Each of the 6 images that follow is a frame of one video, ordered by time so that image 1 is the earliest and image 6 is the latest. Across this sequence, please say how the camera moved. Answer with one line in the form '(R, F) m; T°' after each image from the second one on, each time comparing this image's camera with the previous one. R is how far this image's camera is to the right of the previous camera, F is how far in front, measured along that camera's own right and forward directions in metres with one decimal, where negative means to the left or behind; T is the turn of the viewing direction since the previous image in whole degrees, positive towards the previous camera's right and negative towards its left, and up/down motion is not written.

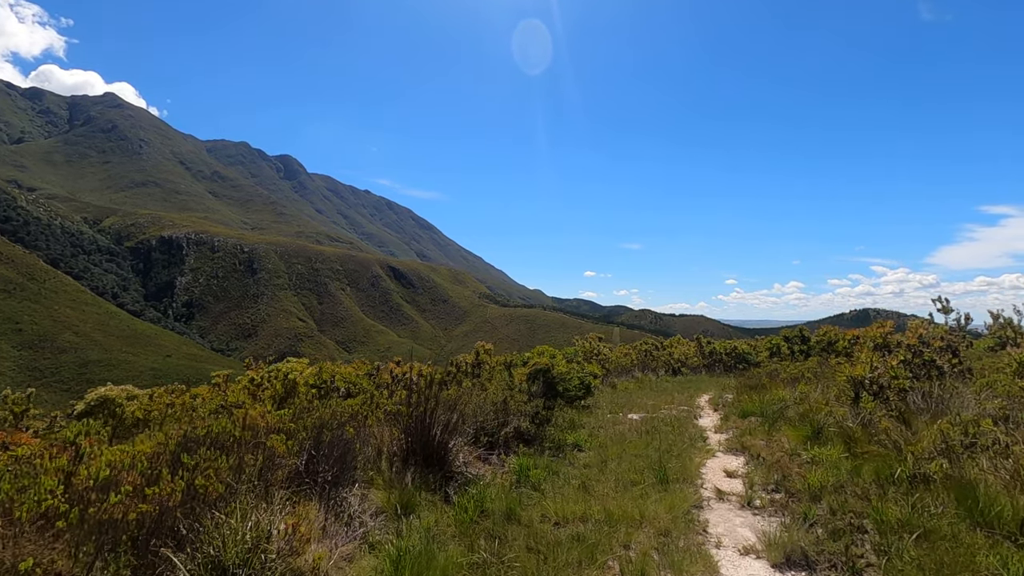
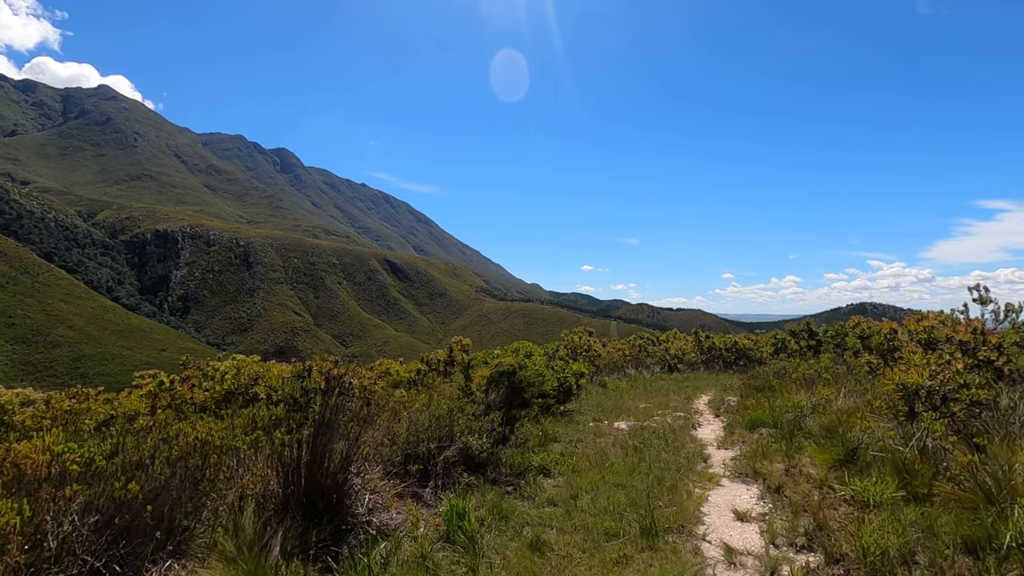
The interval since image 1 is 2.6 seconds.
(+0.6, +1.9) m; 0°
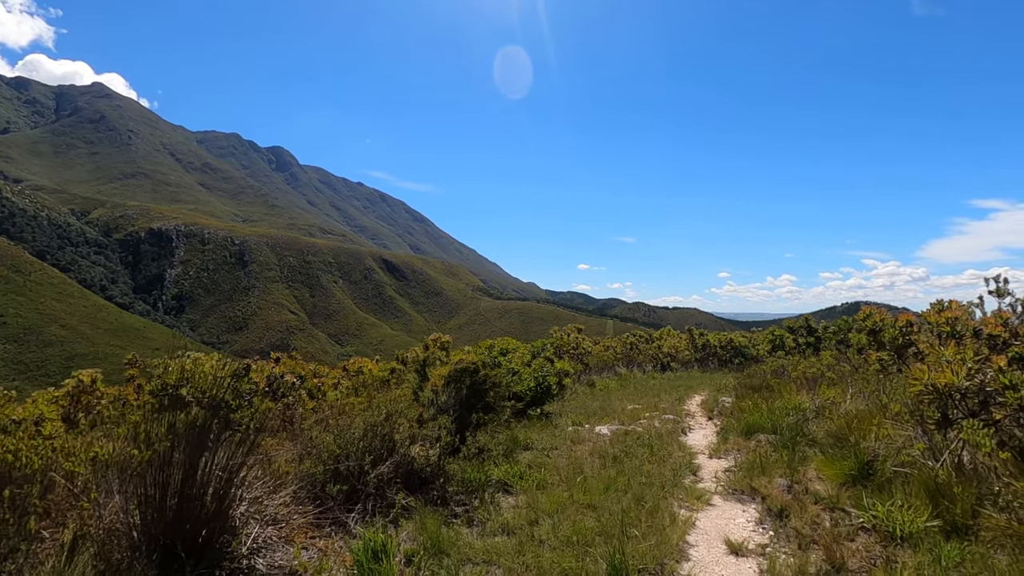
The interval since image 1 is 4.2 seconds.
(+0.5, +1.0) m; 0°
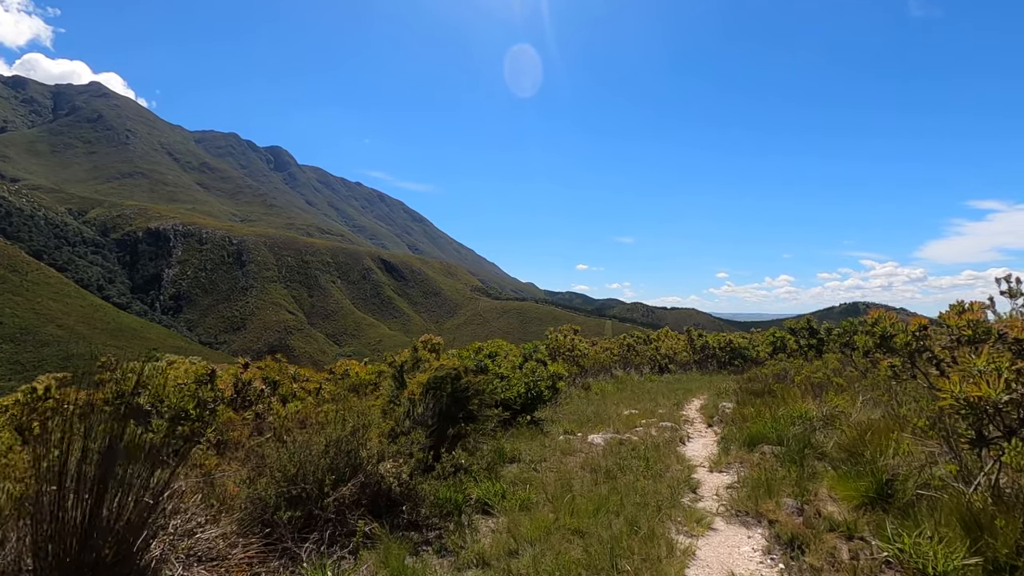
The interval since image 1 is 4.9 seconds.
(+0.2, +0.5) m; 0°
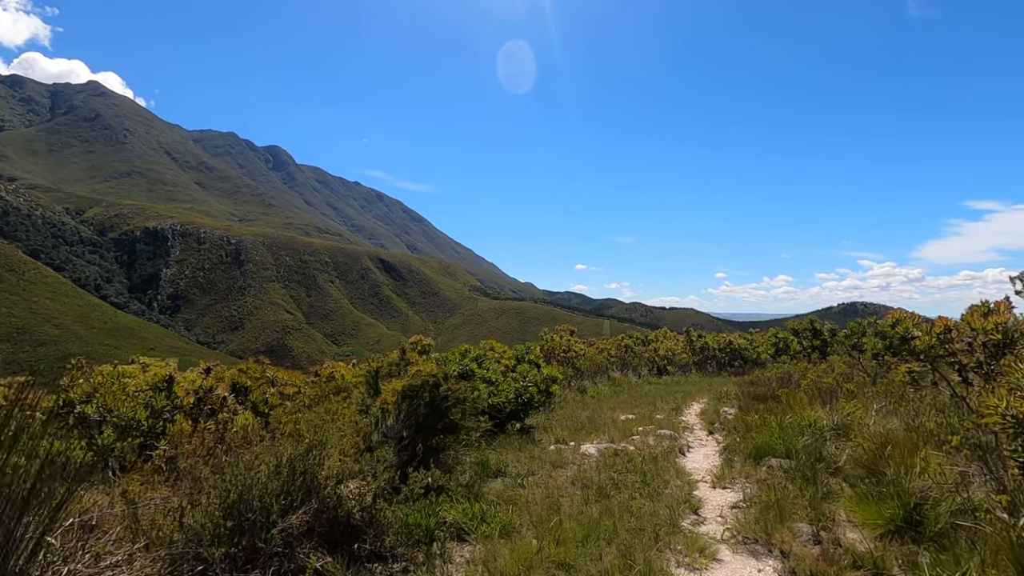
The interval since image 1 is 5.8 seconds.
(+0.2, +0.6) m; 0°
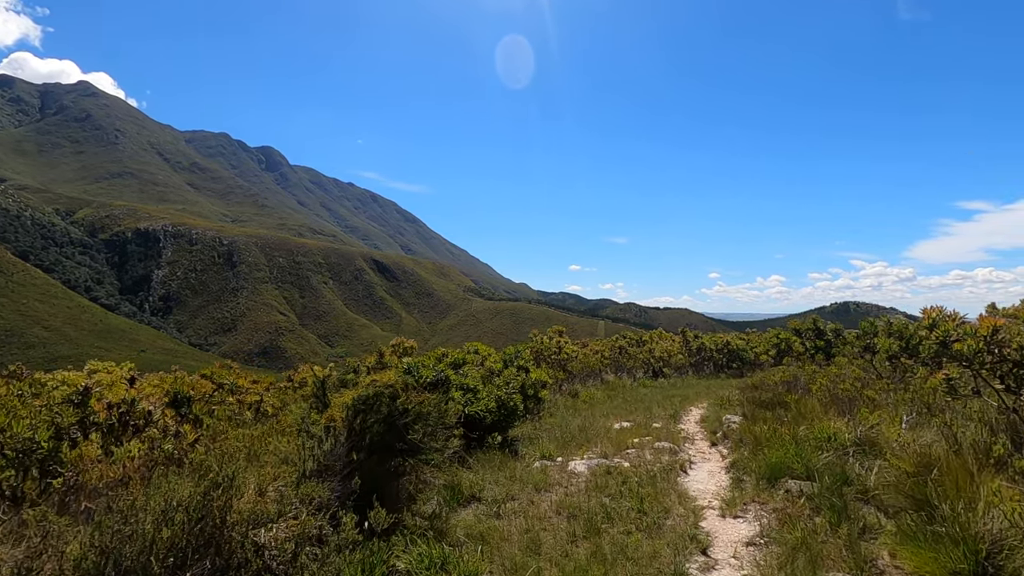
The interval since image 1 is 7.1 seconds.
(+0.2, +0.9) m; +1°
